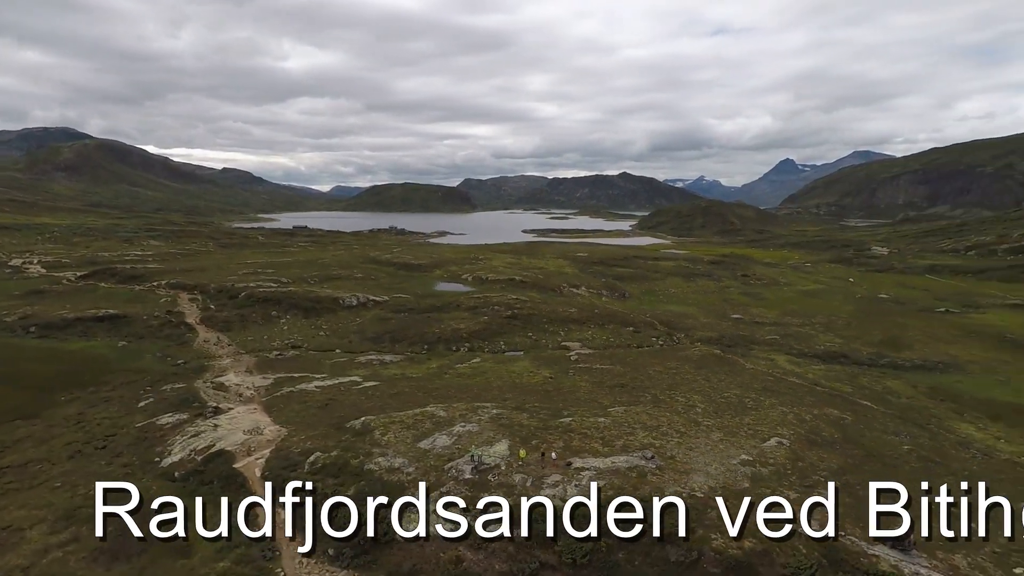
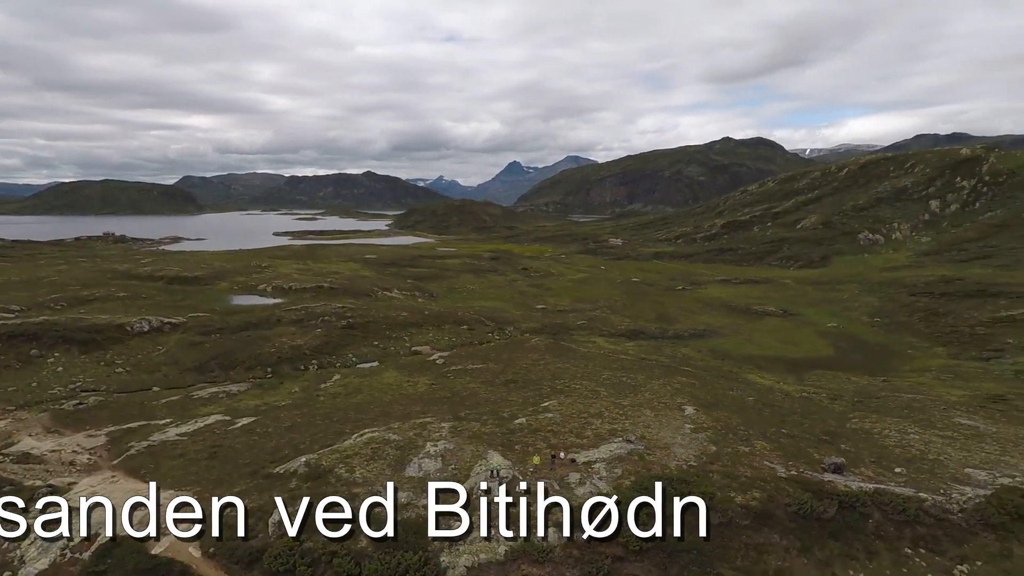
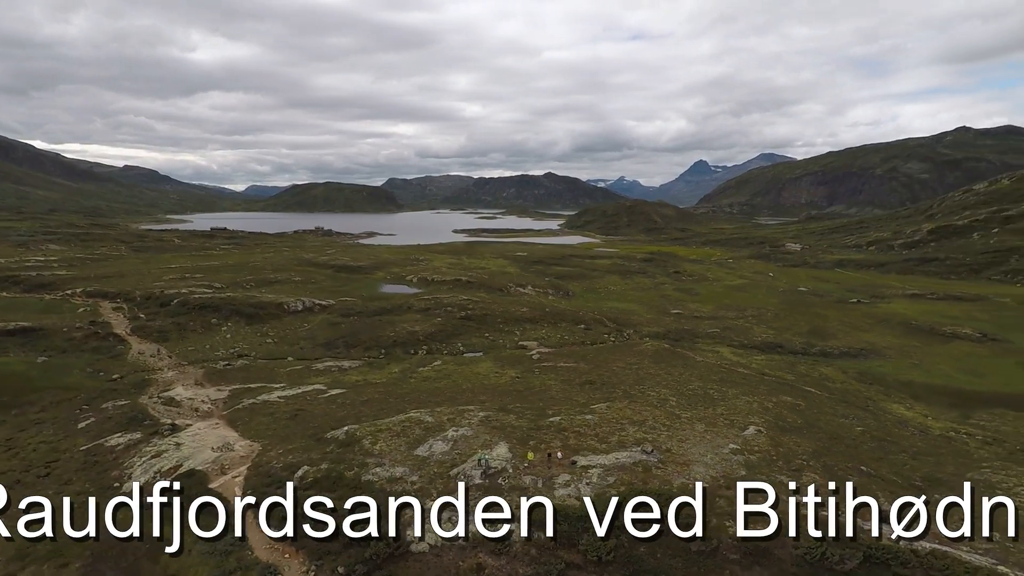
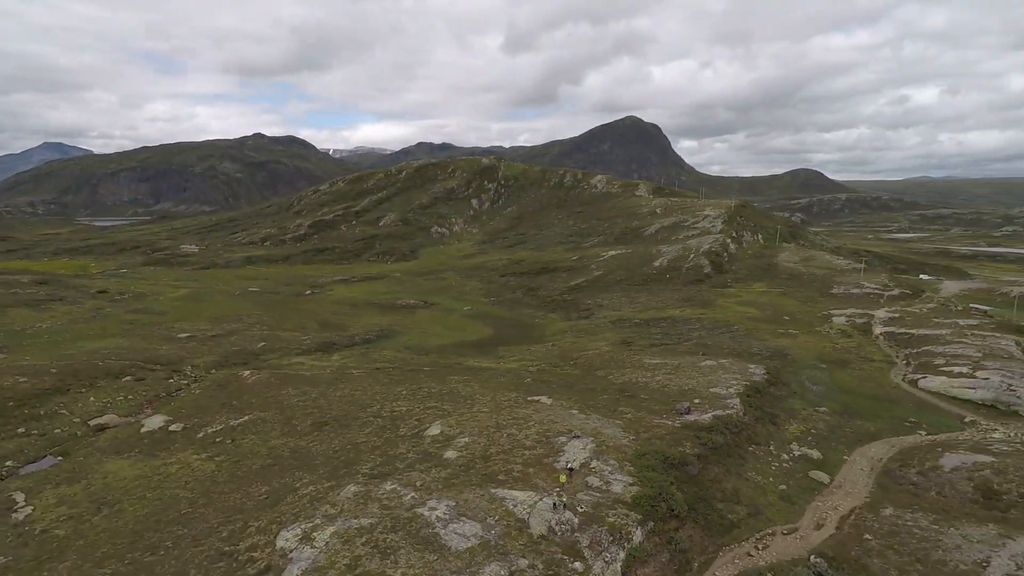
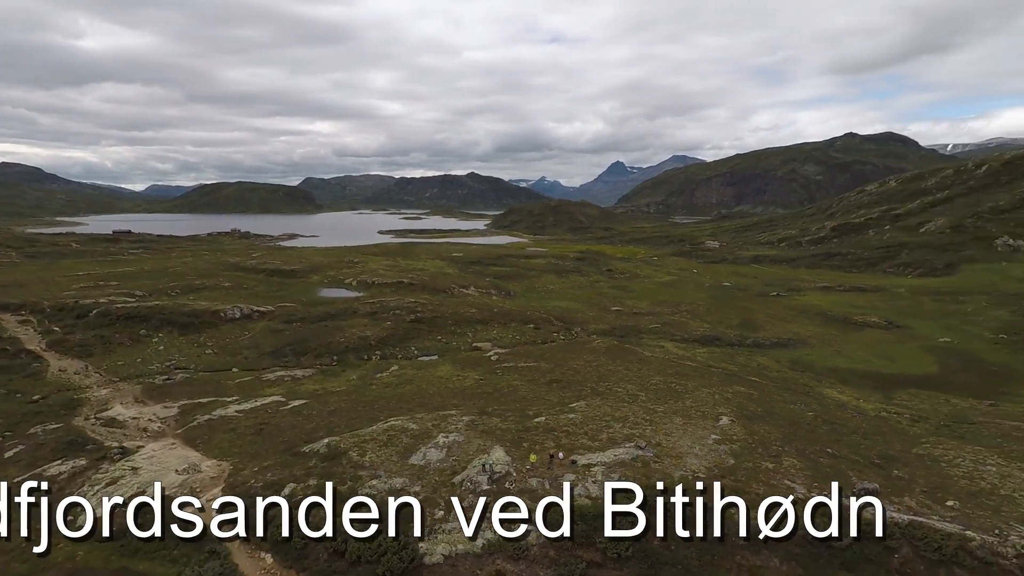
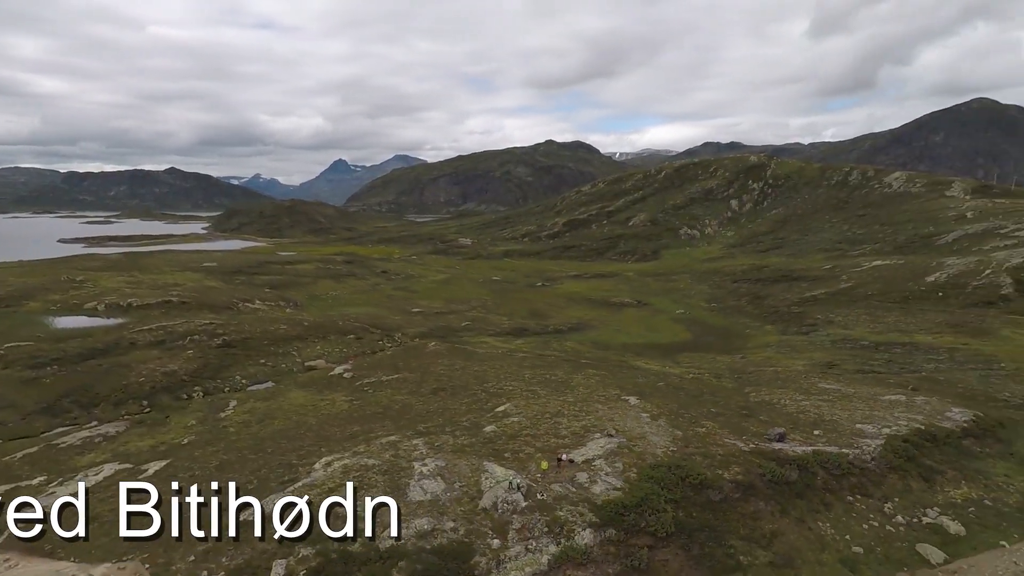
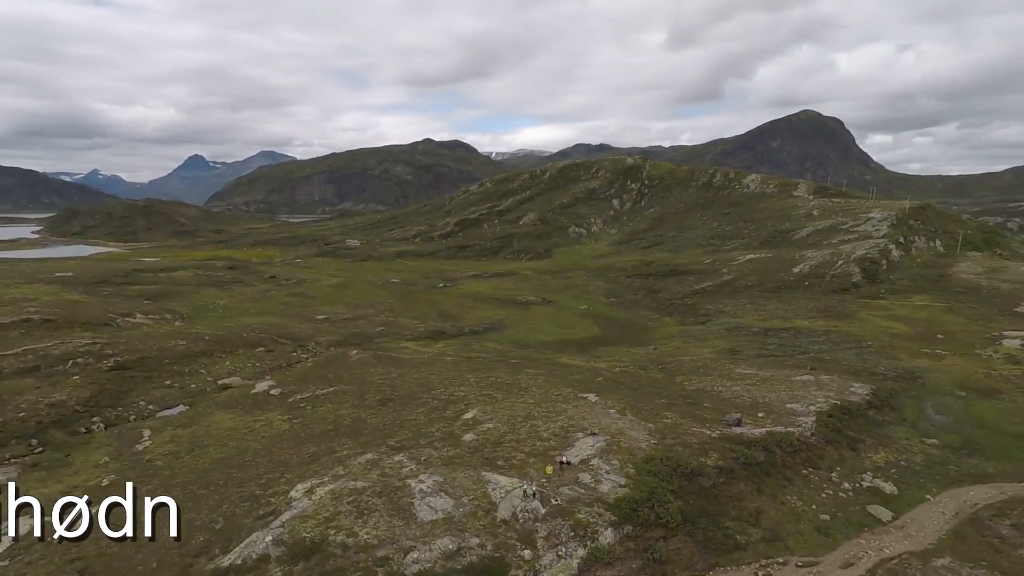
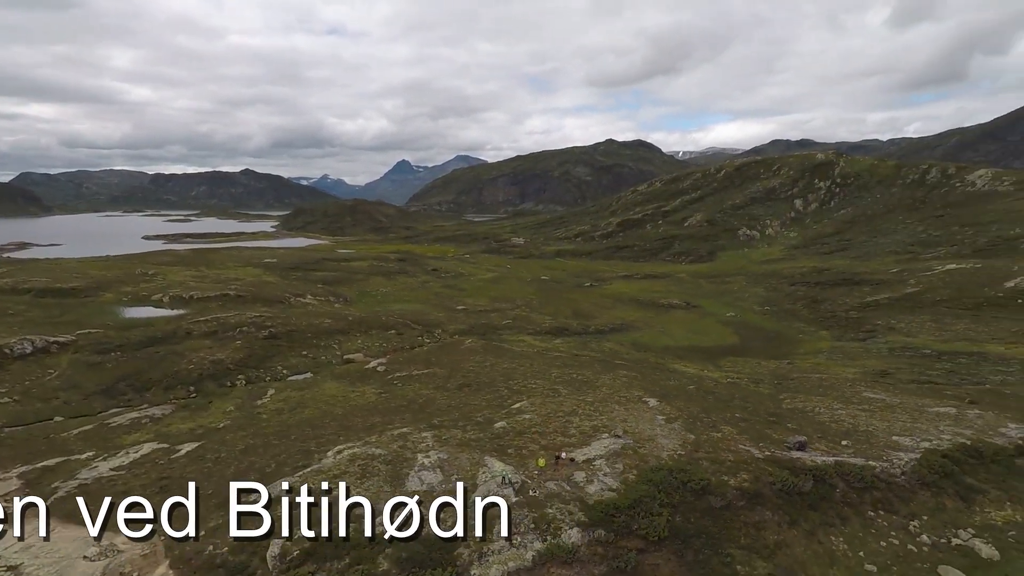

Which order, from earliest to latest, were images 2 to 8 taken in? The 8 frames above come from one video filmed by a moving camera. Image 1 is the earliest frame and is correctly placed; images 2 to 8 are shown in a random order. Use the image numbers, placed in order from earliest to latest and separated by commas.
3, 5, 2, 8, 6, 7, 4
